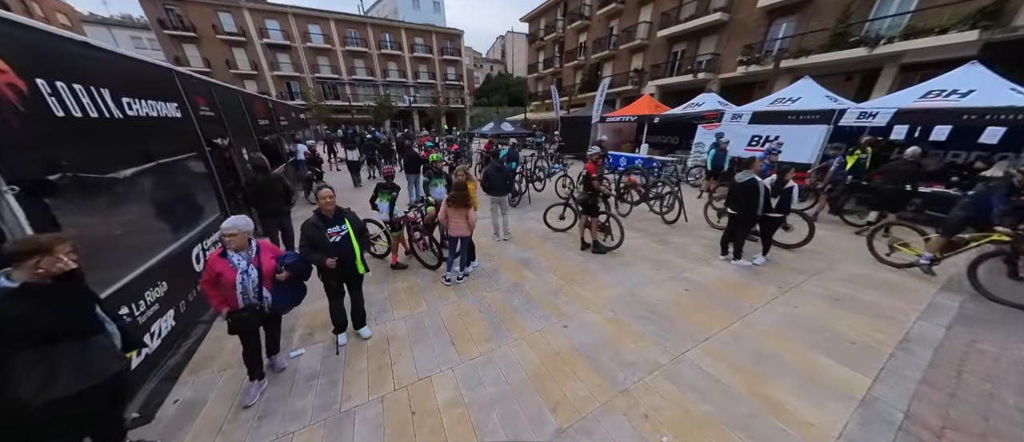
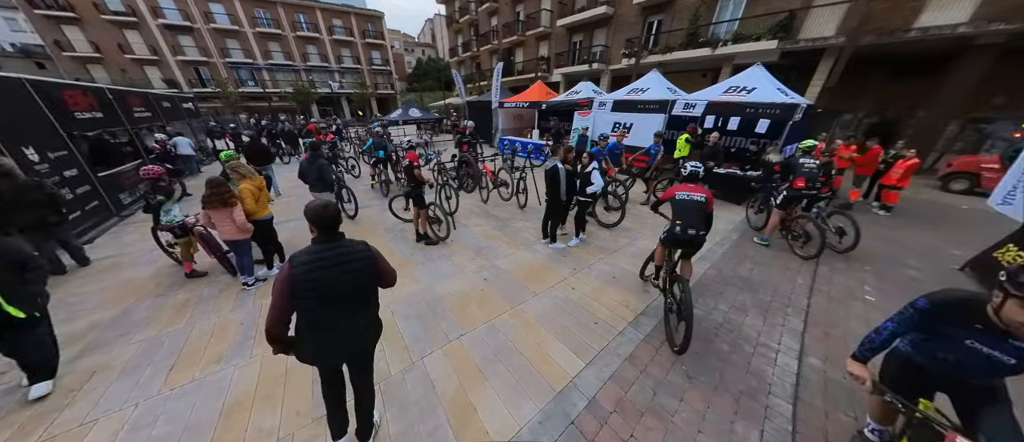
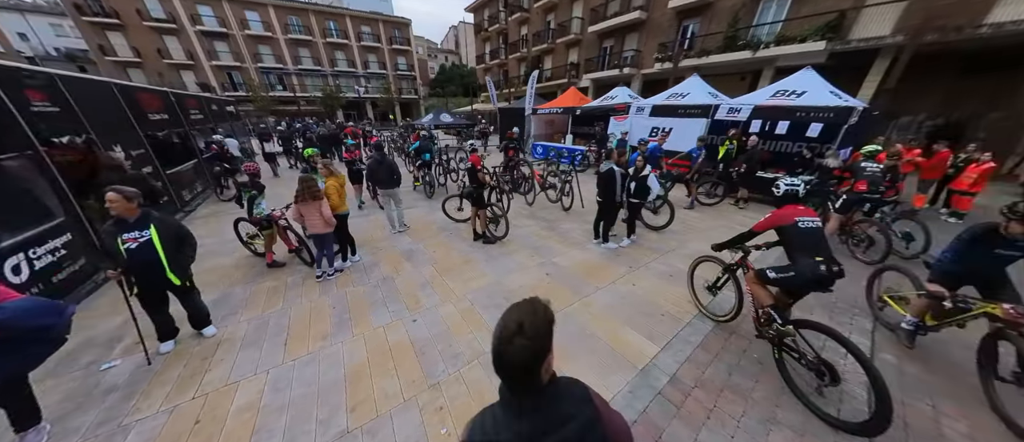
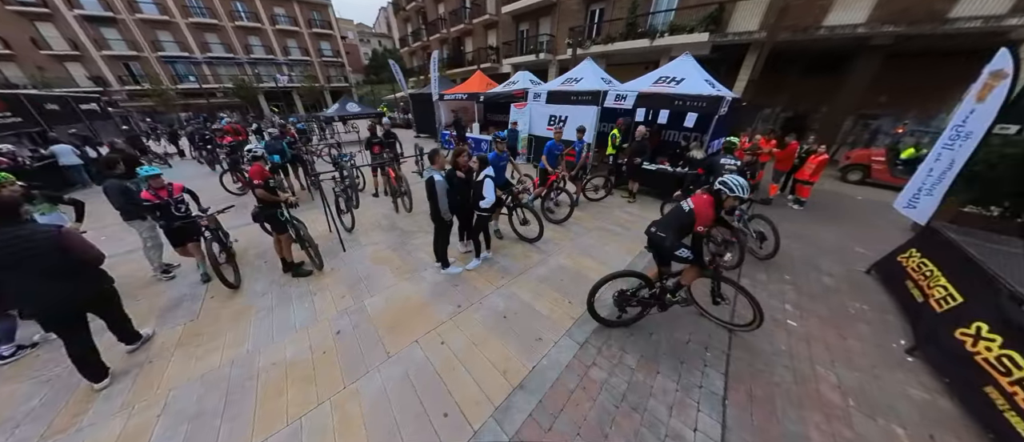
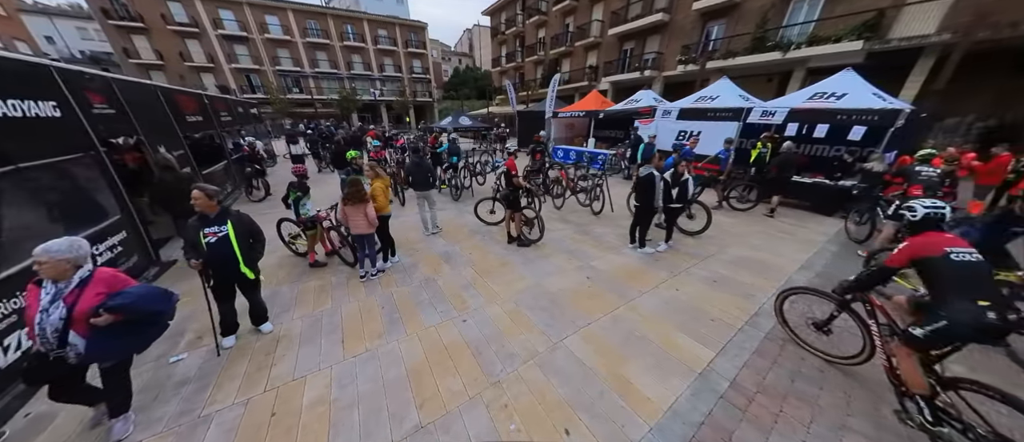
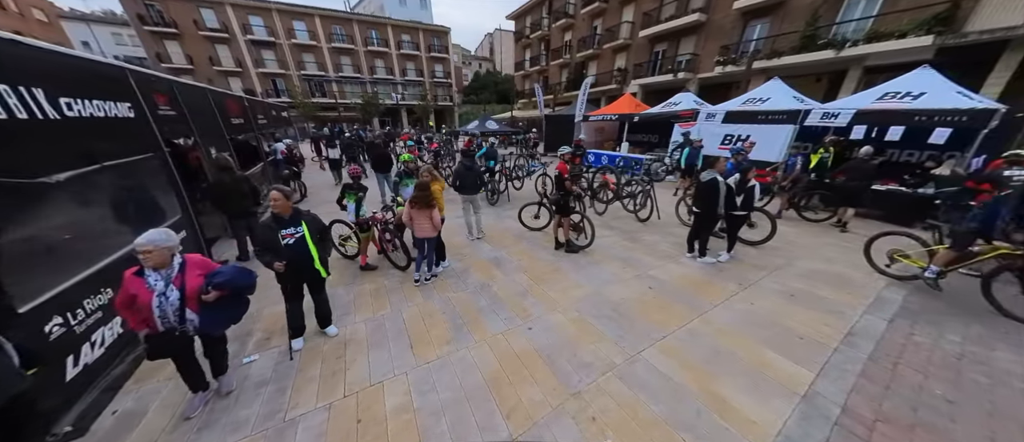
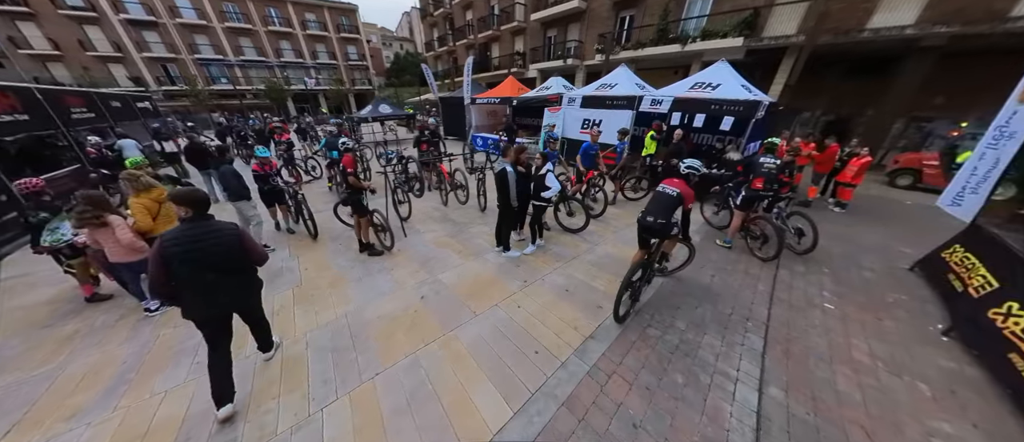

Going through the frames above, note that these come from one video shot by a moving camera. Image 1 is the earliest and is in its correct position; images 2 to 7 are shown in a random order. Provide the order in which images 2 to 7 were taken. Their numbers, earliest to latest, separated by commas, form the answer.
6, 5, 3, 2, 7, 4
